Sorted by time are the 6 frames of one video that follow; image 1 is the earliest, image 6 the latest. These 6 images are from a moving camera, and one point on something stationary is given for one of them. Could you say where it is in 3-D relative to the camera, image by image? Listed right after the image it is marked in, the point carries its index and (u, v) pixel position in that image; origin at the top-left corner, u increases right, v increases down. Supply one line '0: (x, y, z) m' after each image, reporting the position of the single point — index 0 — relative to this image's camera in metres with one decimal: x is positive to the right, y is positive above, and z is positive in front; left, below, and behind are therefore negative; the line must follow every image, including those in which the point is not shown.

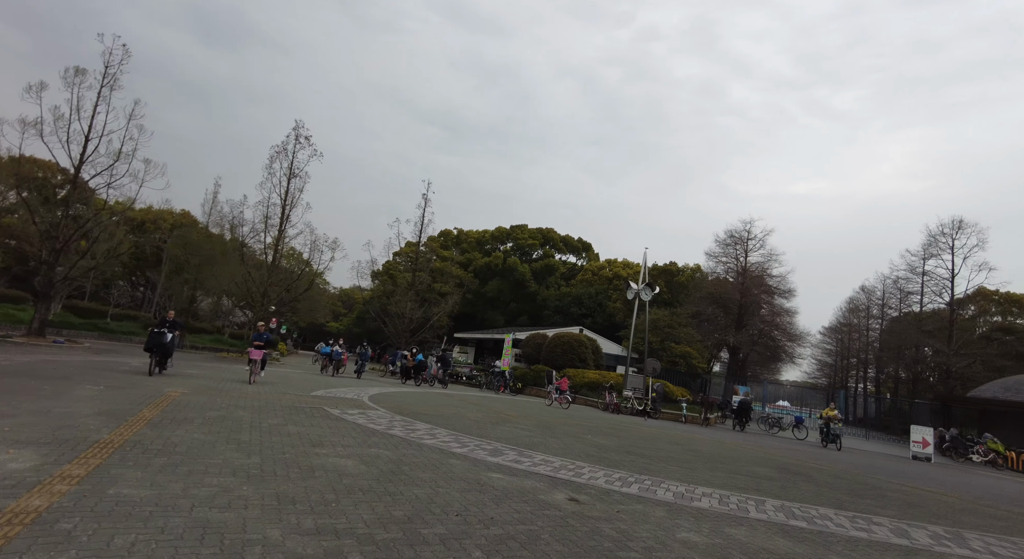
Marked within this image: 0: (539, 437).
0: (+0.5, -3.0, +10.5) m
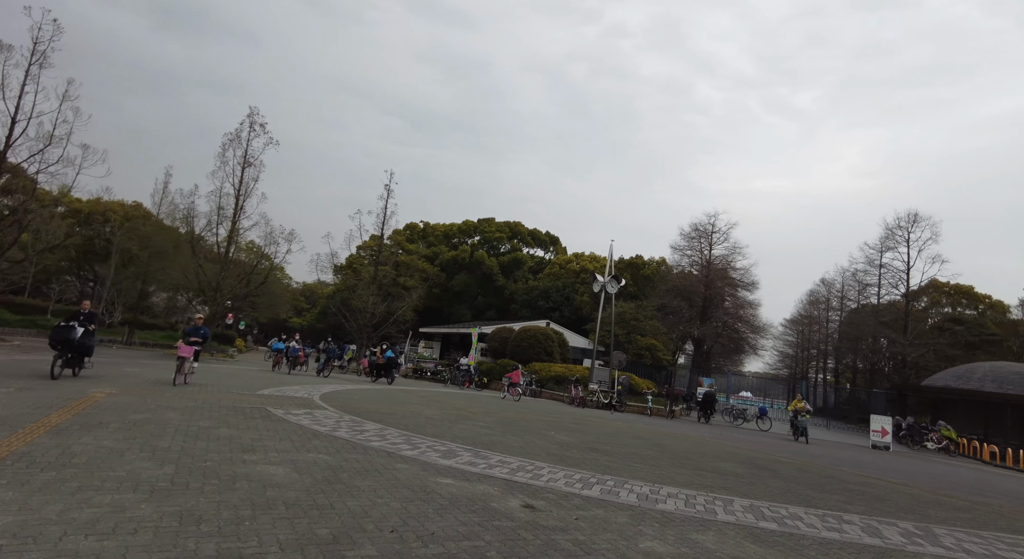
0: (-0.2, -2.8, +9.9) m
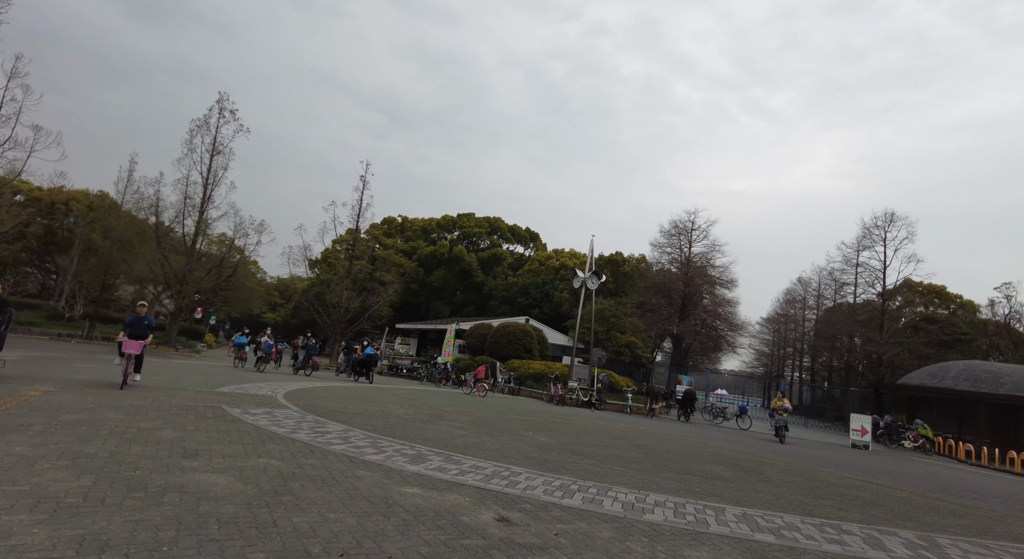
0: (-0.7, -2.7, +9.3) m
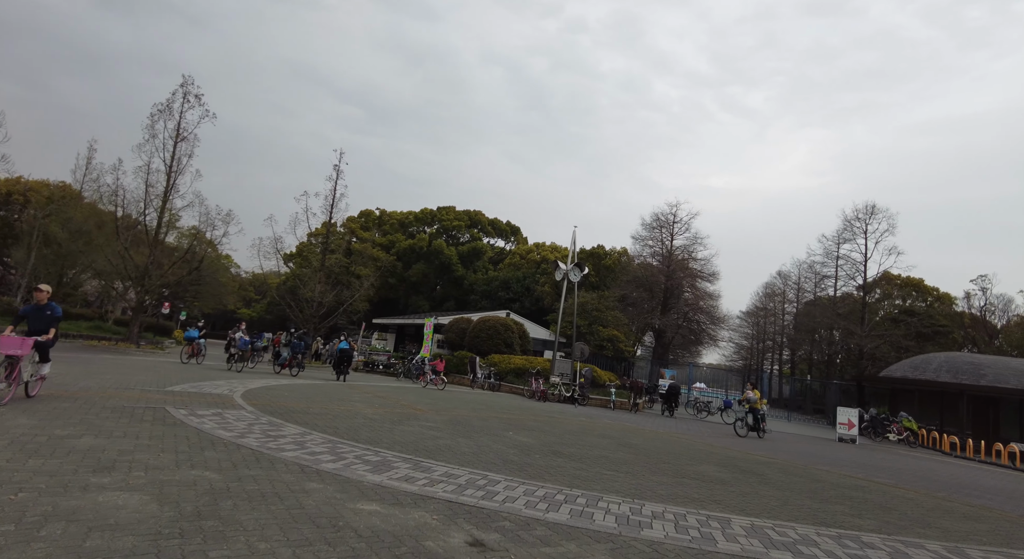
0: (-1.0, -2.5, +8.5) m
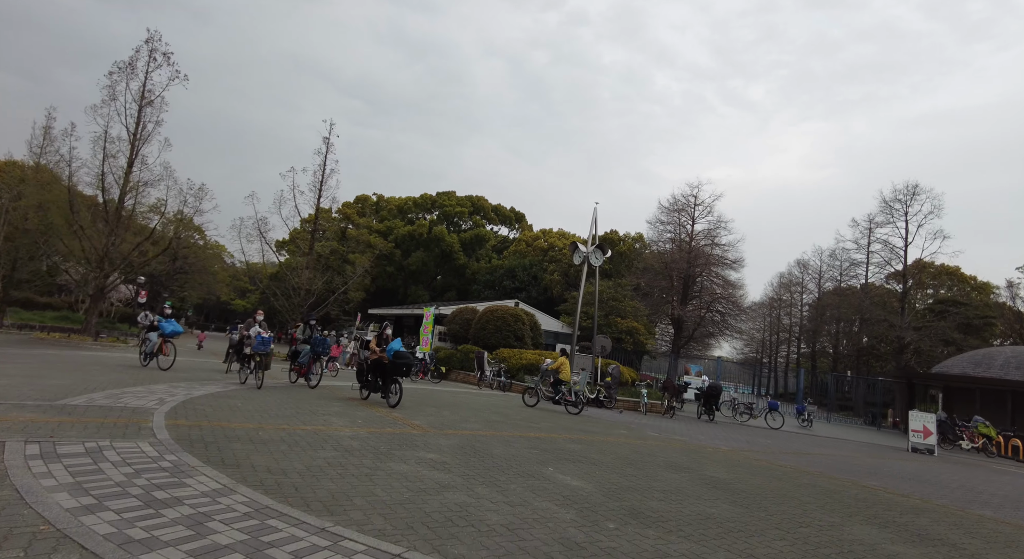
0: (-0.5, -2.0, +5.3) m
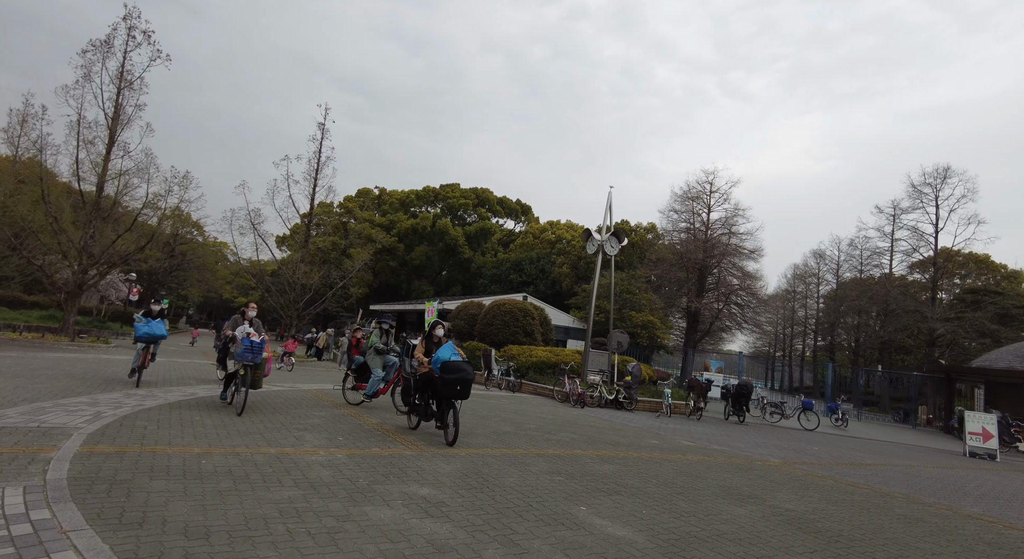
0: (-0.3, -1.8, +3.6) m
